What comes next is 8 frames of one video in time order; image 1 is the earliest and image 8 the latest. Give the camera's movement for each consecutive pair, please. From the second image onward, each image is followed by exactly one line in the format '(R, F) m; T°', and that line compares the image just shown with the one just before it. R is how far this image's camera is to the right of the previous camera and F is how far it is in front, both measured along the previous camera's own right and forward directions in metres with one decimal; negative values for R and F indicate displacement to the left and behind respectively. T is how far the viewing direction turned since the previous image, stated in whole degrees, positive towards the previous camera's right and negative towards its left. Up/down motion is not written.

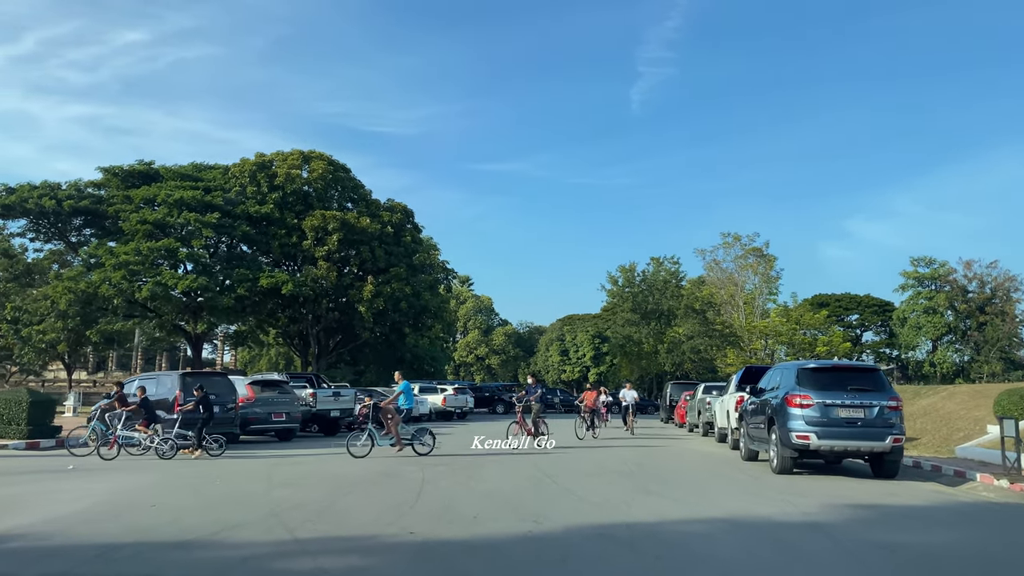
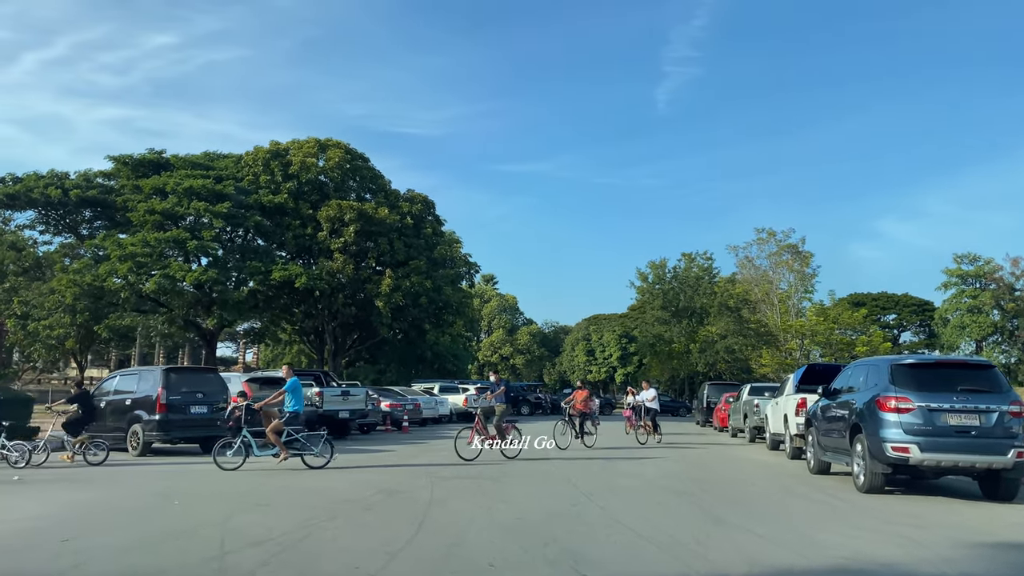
(0.0, +2.1) m; -2°
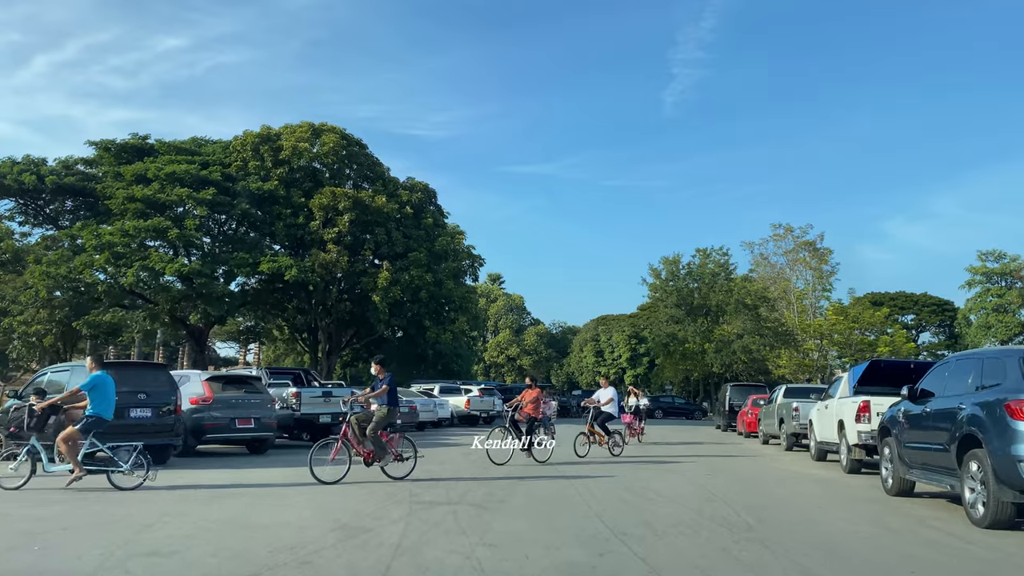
(0.0, +2.5) m; 0°
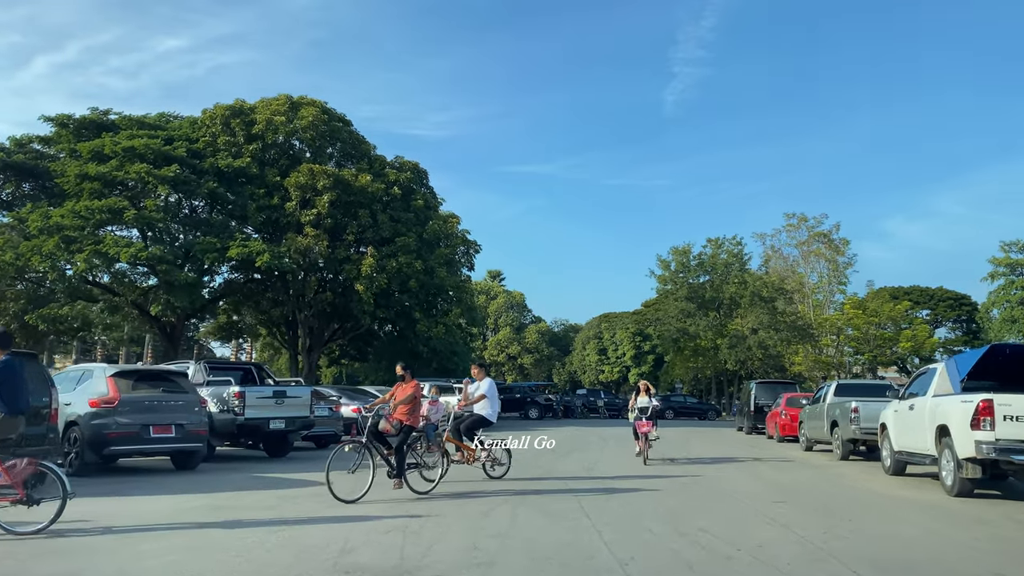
(+0.1, +3.3) m; 0°
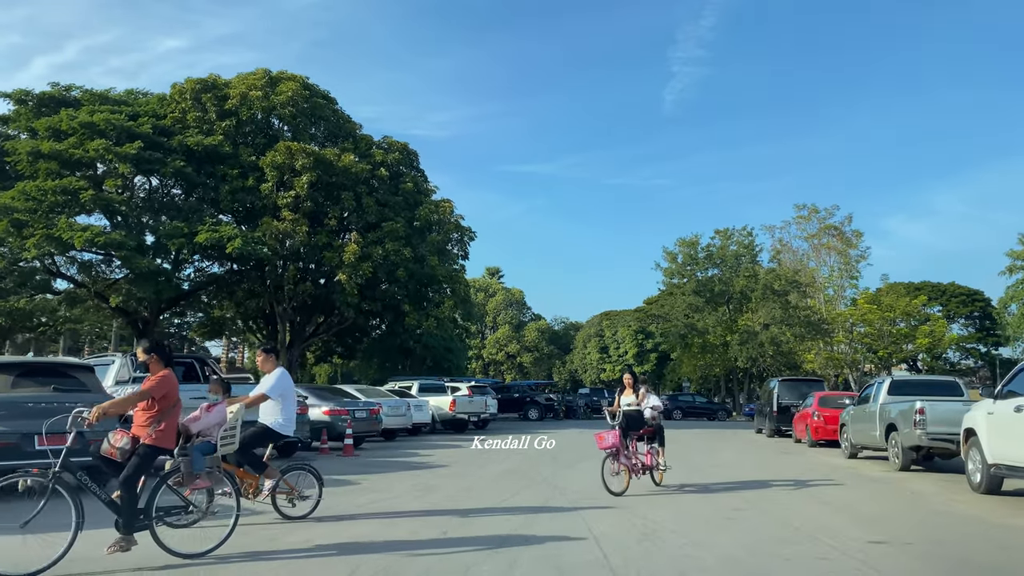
(+0.1, +2.6) m; 0°
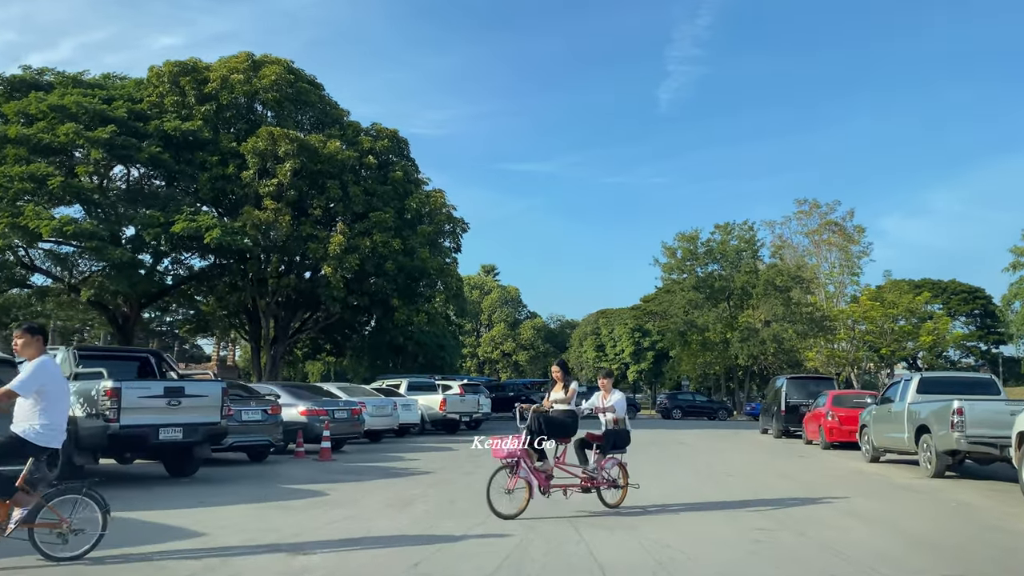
(+0.1, +1.3) m; 0°
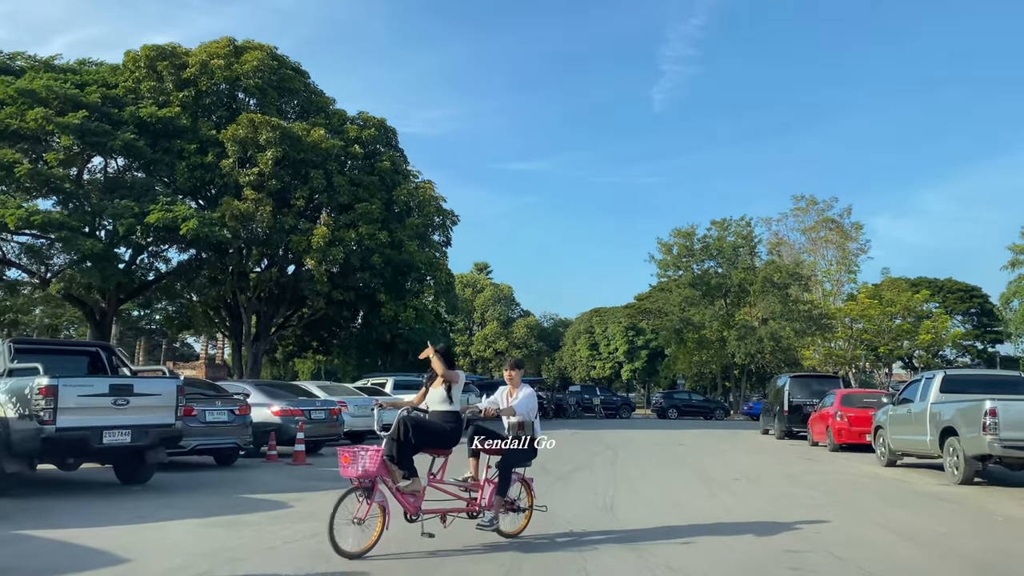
(+0.1, +1.1) m; 0°
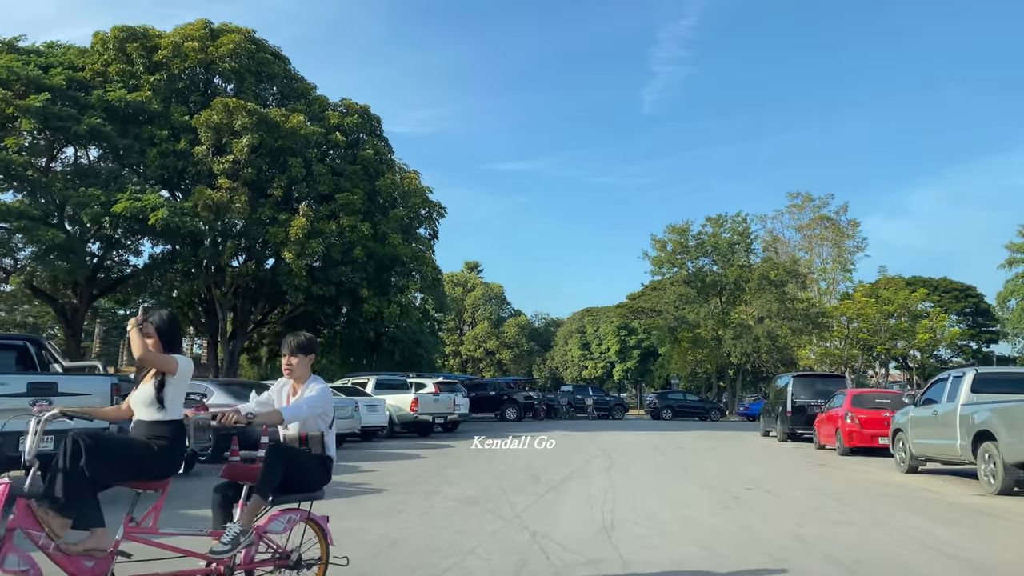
(+0.1, +1.2) m; +1°
